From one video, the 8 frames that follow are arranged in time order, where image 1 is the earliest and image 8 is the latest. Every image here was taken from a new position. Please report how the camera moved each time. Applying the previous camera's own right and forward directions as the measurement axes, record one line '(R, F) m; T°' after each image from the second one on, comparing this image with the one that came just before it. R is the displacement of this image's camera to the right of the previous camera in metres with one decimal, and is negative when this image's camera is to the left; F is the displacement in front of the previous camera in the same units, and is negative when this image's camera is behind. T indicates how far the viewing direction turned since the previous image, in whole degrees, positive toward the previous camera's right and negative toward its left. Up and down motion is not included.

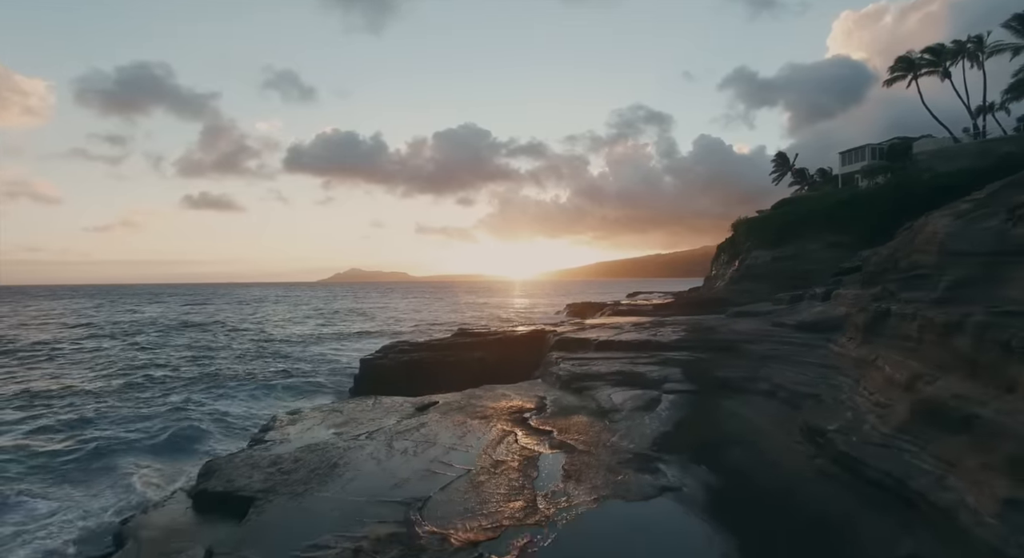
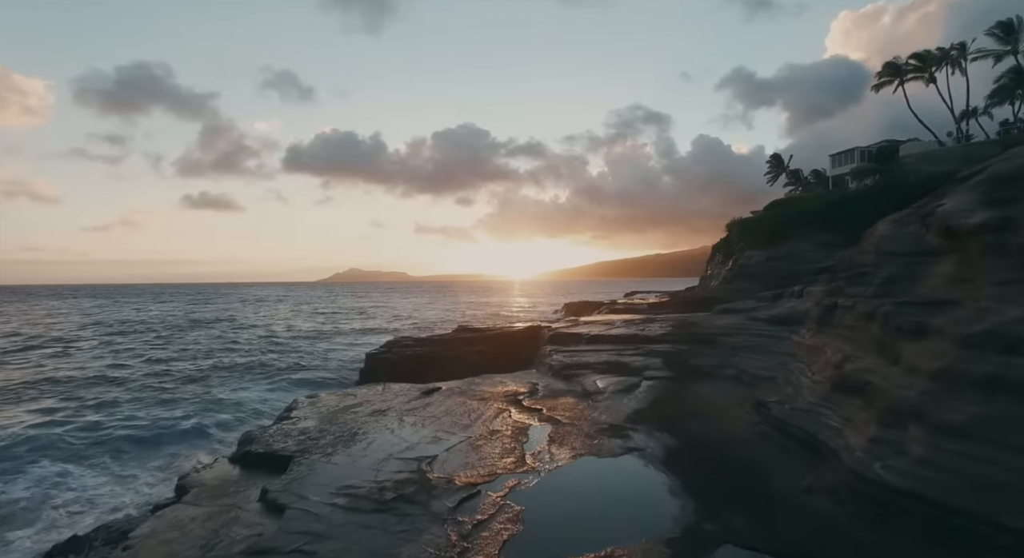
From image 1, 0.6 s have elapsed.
(+0.2, -2.5) m; 0°
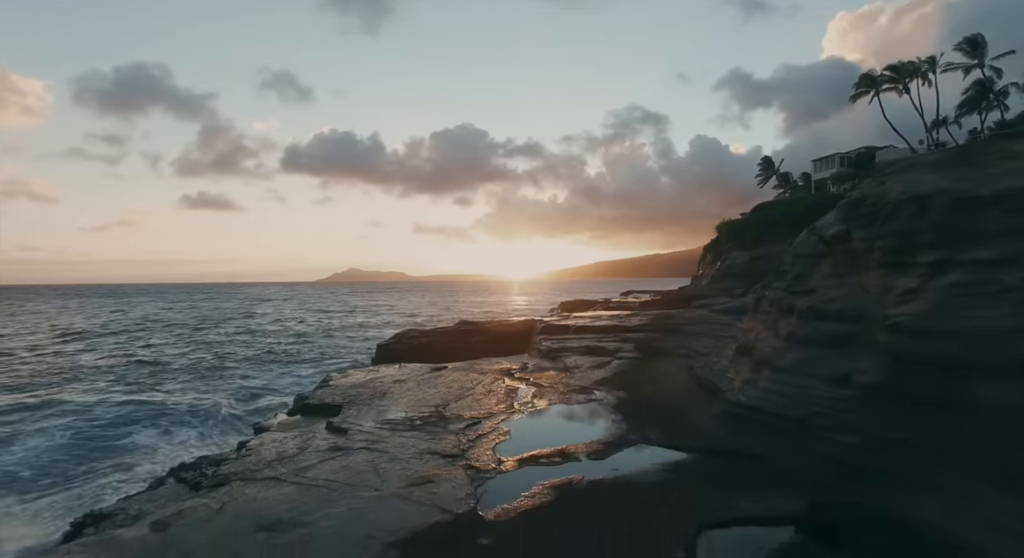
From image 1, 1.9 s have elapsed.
(+0.2, -5.0) m; 0°
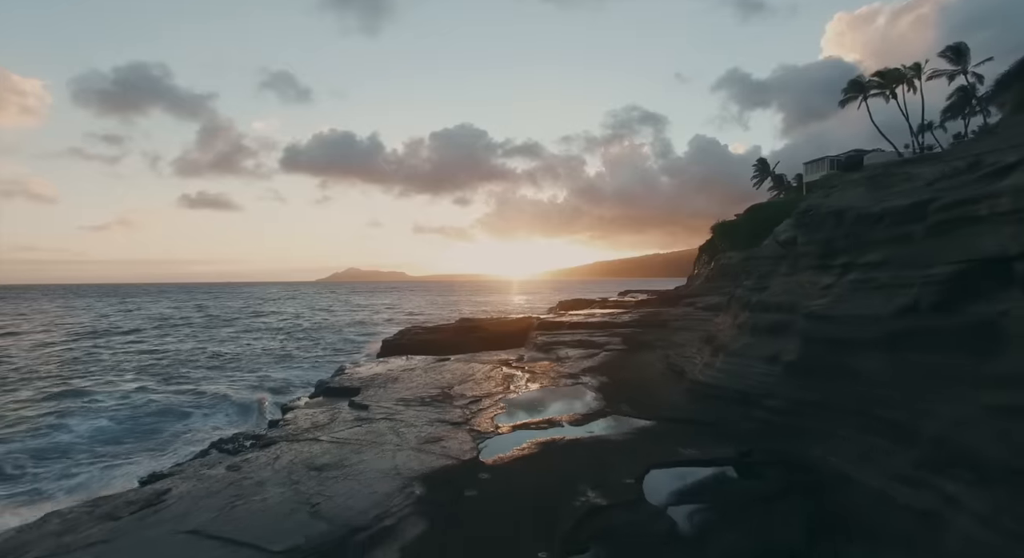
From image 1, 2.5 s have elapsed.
(+0.1, -2.8) m; 0°
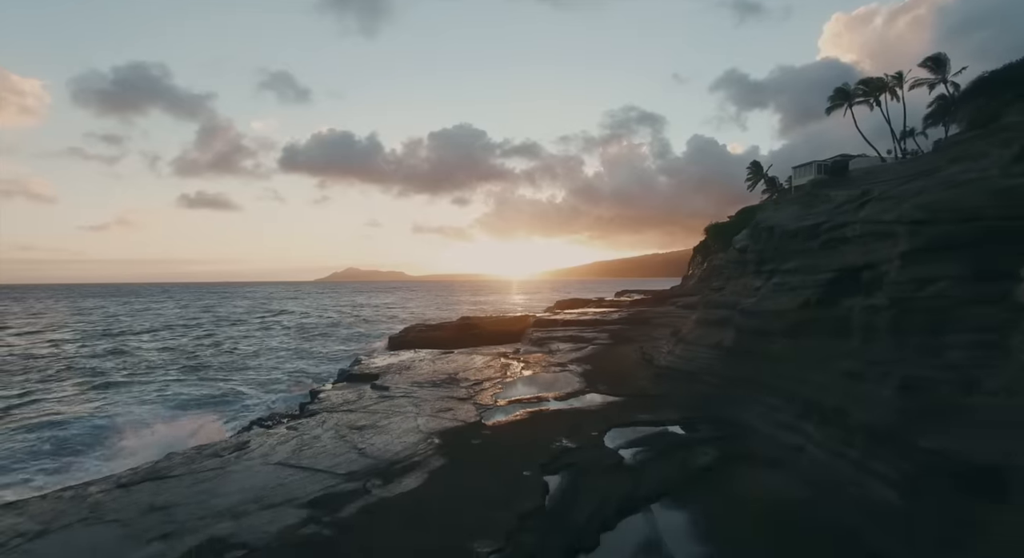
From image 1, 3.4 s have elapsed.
(+0.1, -3.6) m; 0°
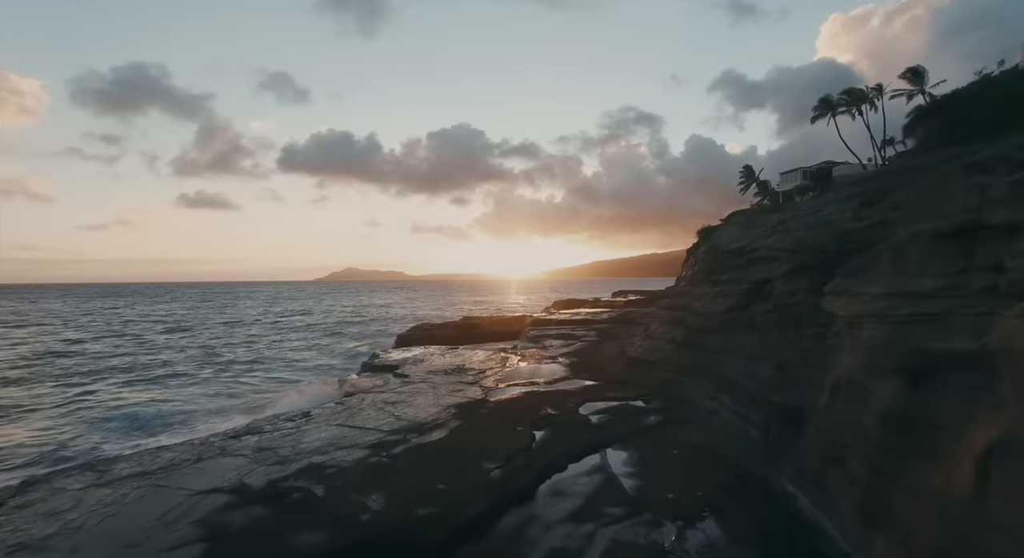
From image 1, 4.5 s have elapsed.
(0.0, -4.6) m; 0°
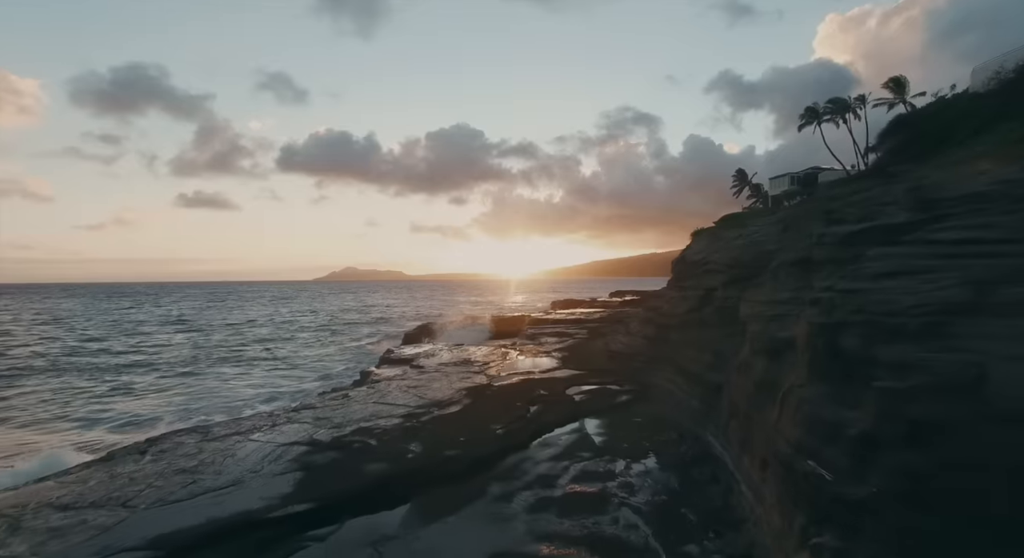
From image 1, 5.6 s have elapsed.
(-0.1, -4.4) m; 0°
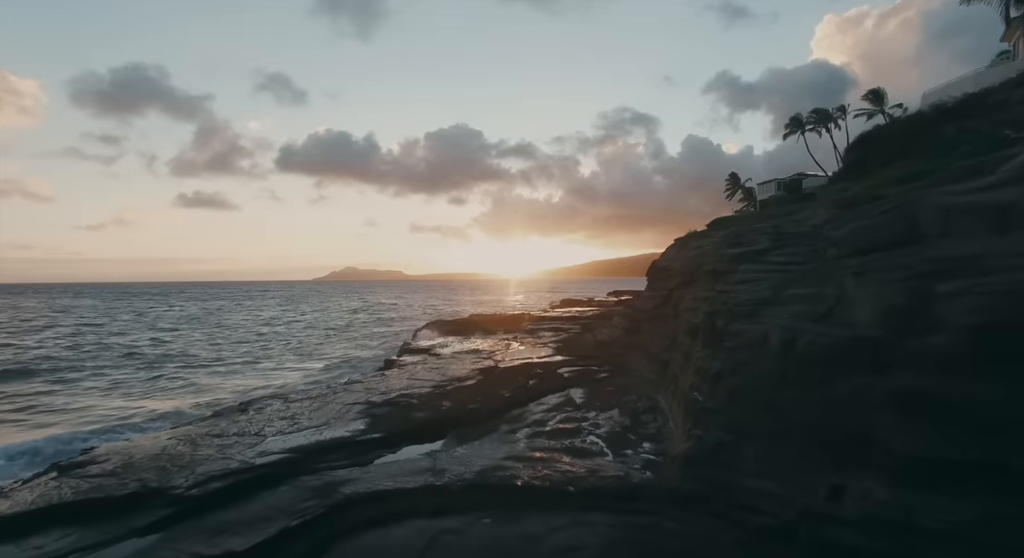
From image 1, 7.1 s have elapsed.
(-0.2, -5.8) m; 0°
